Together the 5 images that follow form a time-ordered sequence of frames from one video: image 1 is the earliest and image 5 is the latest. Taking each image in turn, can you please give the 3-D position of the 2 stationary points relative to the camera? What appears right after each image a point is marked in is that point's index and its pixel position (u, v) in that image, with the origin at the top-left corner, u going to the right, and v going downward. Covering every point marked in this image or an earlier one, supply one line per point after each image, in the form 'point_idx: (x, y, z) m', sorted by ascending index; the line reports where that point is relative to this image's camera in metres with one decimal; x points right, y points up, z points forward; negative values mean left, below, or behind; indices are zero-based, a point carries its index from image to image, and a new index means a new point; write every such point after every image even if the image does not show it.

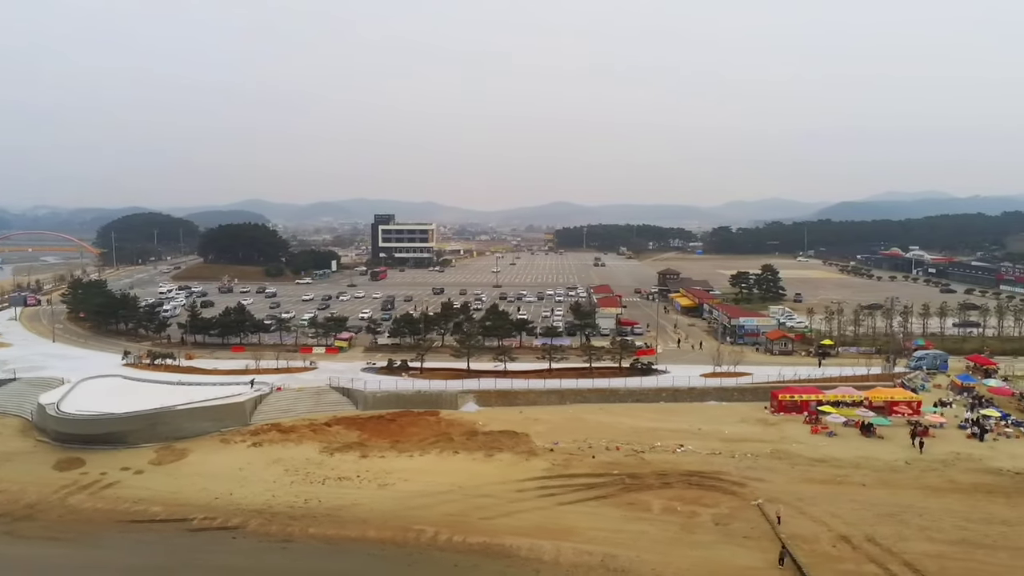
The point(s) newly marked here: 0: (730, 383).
0: (+7.0, -3.0, +18.3) m
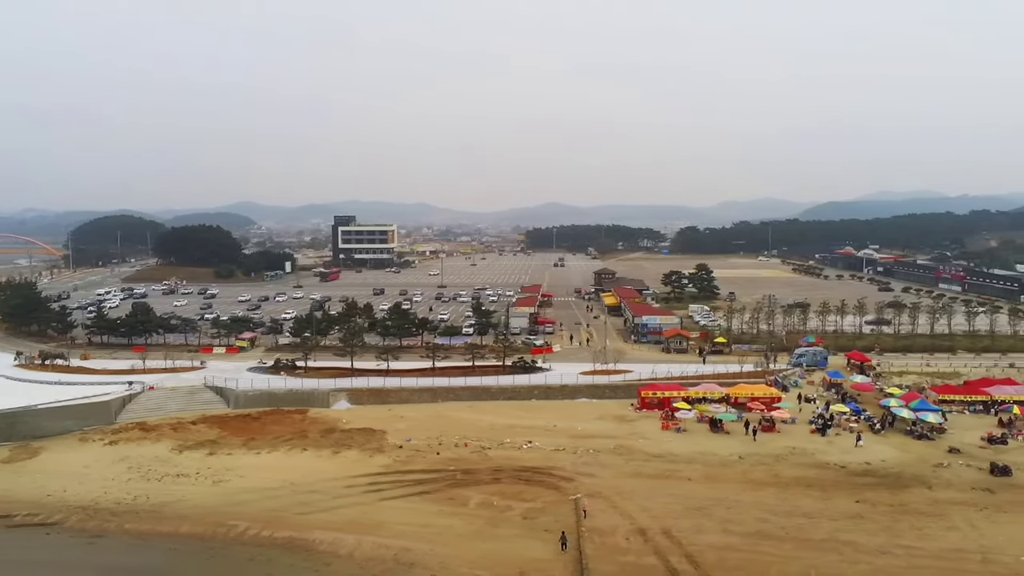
0: (+3.0, -3.0, +18.5) m
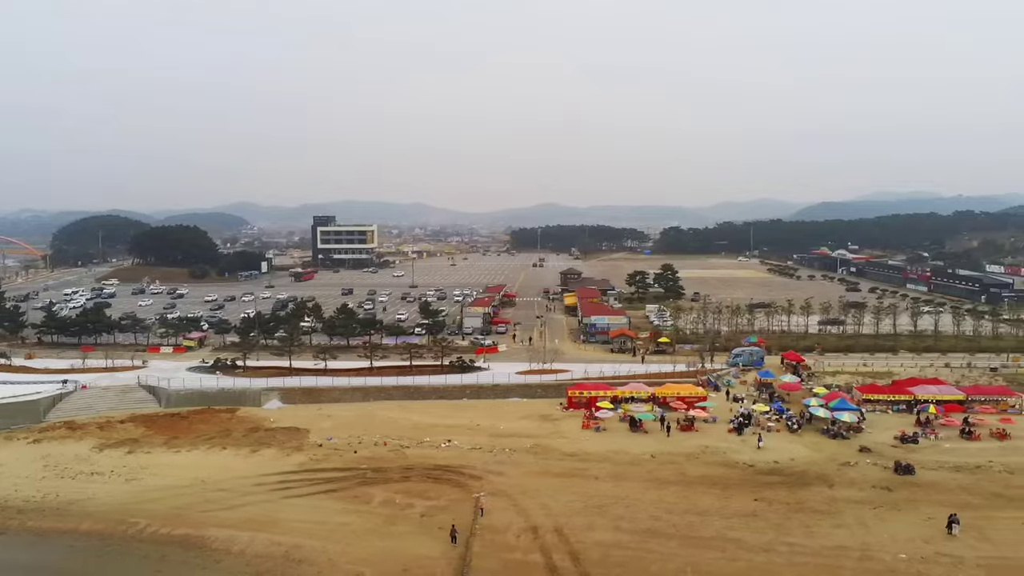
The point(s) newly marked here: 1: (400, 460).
0: (+0.8, -3.0, +18.6) m
1: (-2.8, -4.4, +14.4) m
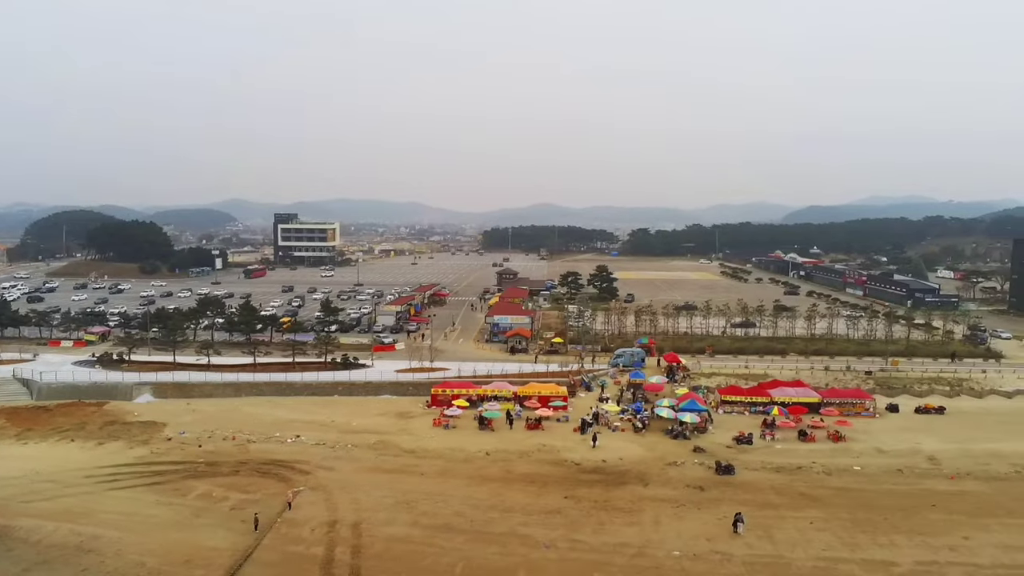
0: (-3.4, -3.0, +18.8) m
1: (-7.0, -4.3, +14.6) m
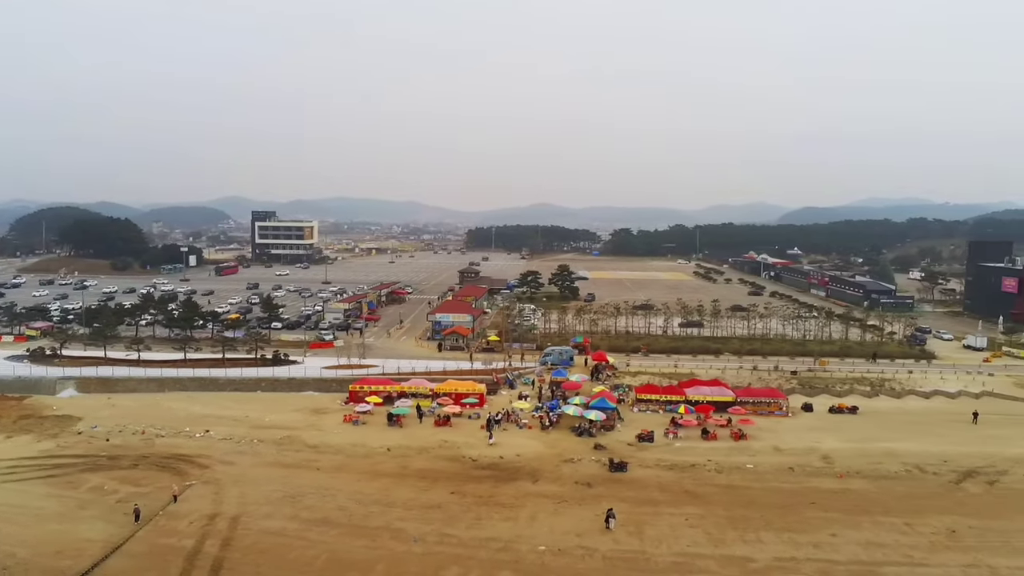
0: (-5.9, -2.9, +18.9) m
1: (-9.6, -4.2, +14.8) m
